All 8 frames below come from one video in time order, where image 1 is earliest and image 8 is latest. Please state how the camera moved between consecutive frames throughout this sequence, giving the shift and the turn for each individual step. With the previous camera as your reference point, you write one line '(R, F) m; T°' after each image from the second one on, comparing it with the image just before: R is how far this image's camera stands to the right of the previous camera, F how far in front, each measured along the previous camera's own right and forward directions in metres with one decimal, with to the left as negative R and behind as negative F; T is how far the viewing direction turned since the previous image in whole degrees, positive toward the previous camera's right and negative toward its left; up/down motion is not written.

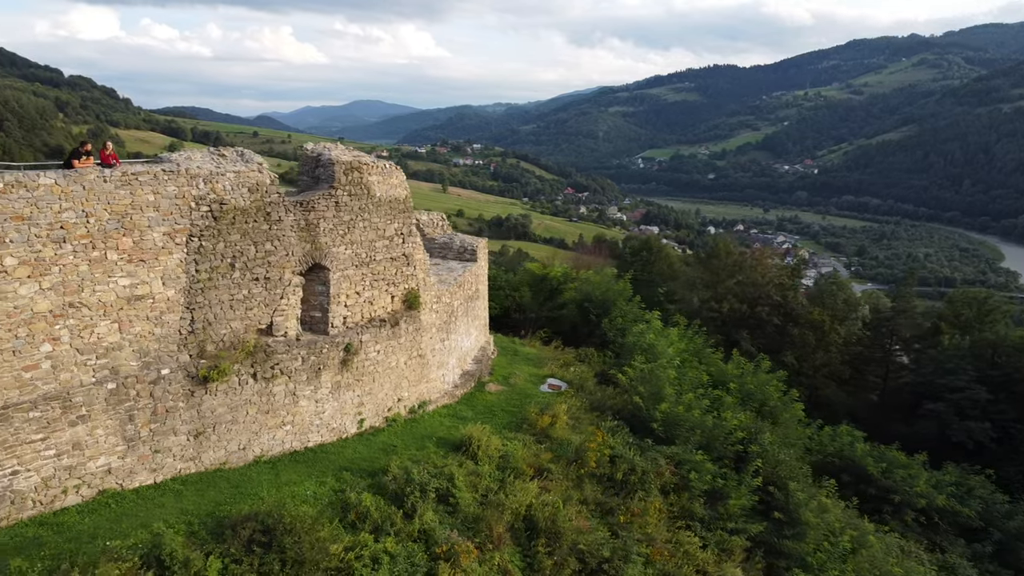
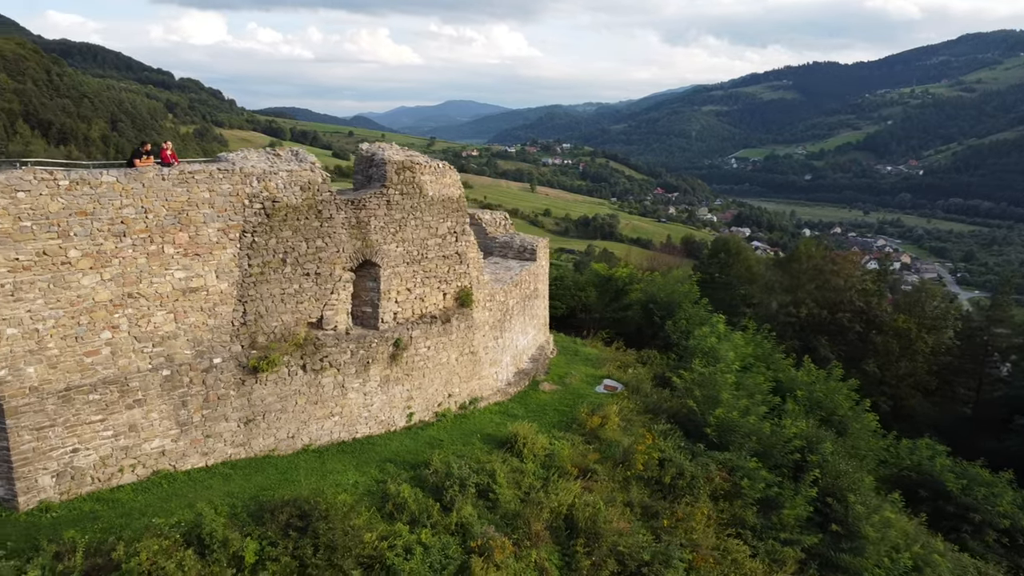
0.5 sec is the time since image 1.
(+0.4, 0.0) m; -6°
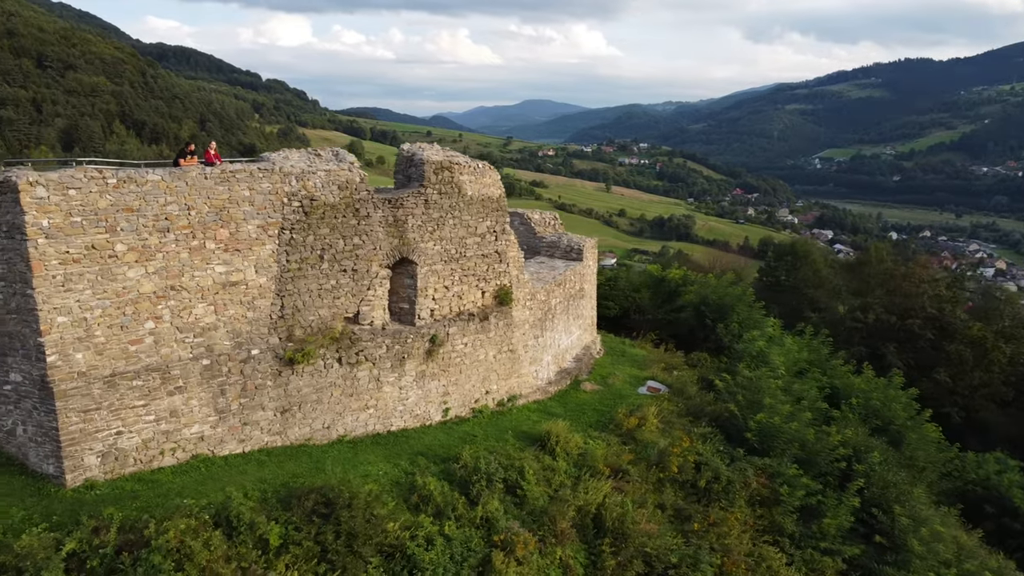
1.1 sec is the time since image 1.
(+0.4, -0.1) m; -5°
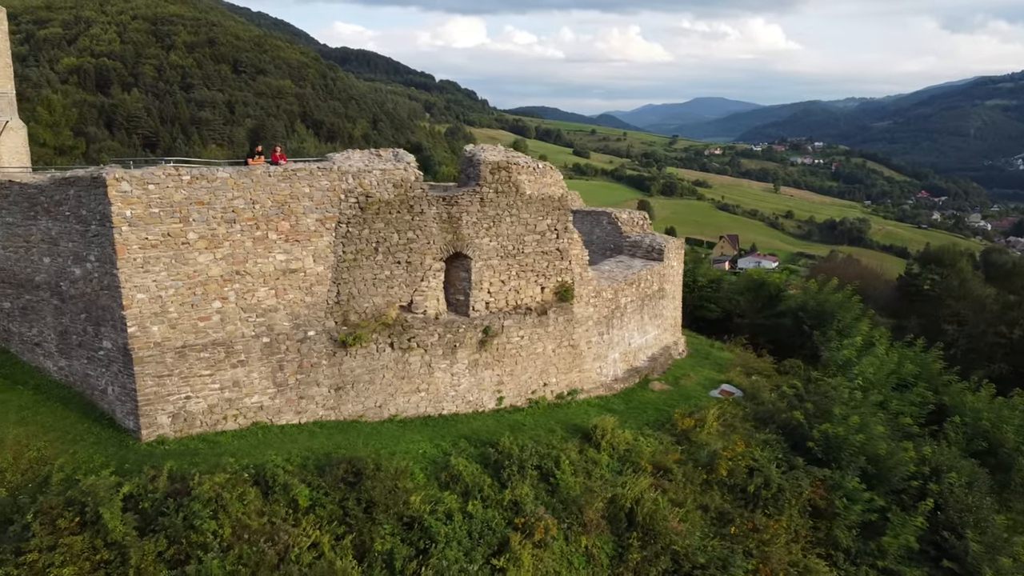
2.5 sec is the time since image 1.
(+1.2, -0.2) m; -11°
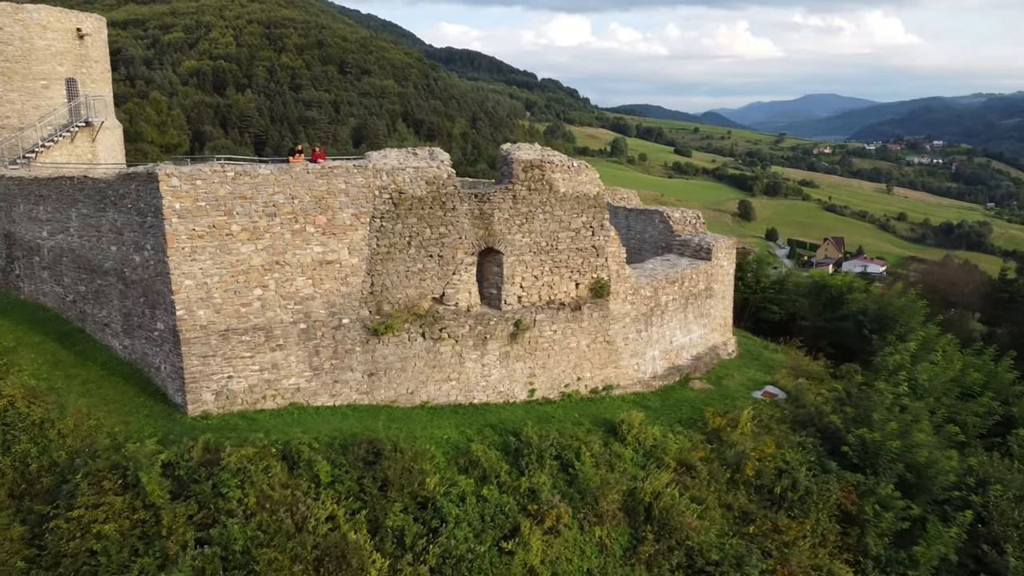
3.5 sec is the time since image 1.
(+0.8, -0.2) m; -7°
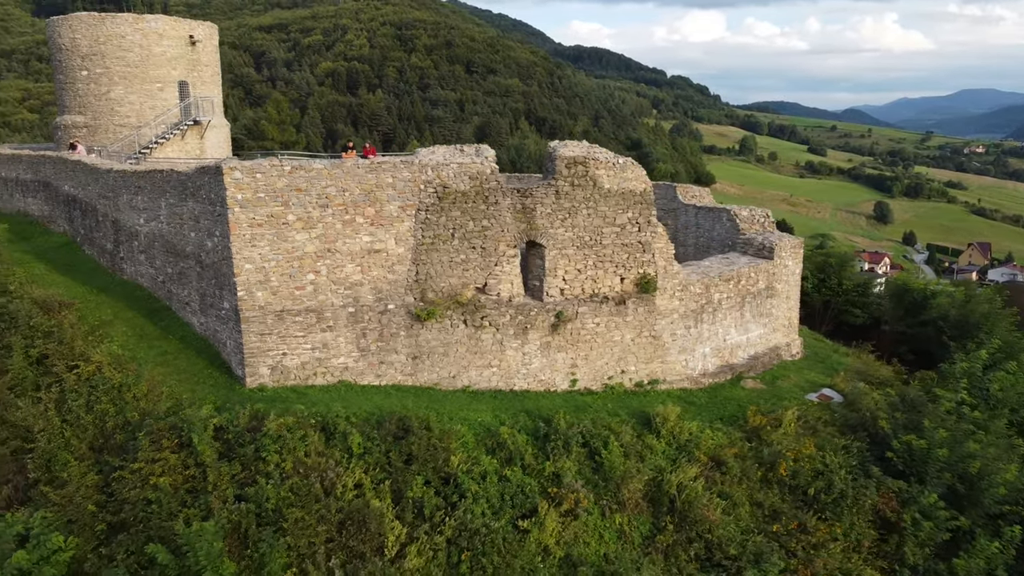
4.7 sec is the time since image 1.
(+0.9, -0.3) m; -9°
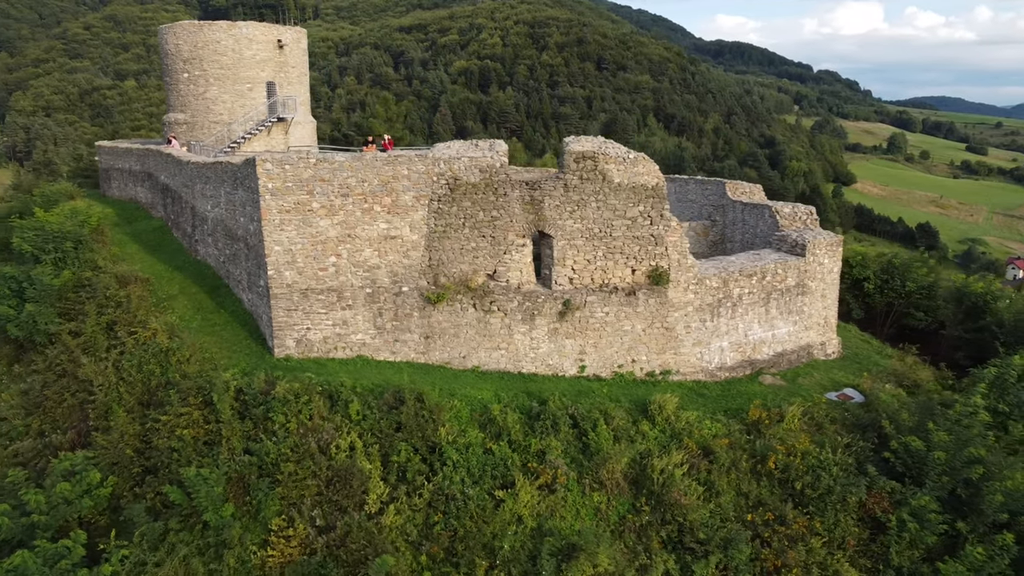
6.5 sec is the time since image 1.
(+1.5, -0.4) m; -9°
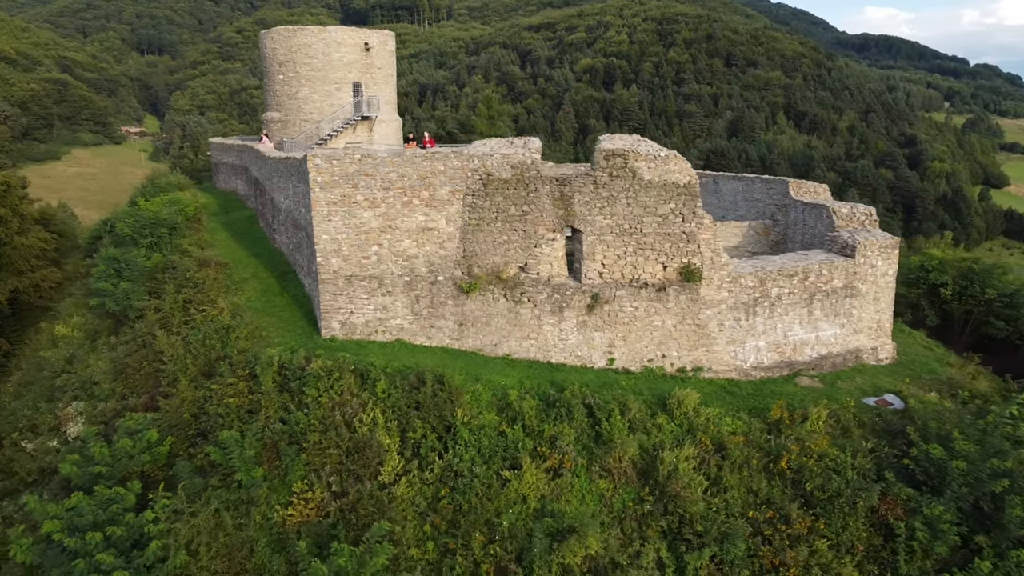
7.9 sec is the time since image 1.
(+1.2, -0.3) m; -9°
